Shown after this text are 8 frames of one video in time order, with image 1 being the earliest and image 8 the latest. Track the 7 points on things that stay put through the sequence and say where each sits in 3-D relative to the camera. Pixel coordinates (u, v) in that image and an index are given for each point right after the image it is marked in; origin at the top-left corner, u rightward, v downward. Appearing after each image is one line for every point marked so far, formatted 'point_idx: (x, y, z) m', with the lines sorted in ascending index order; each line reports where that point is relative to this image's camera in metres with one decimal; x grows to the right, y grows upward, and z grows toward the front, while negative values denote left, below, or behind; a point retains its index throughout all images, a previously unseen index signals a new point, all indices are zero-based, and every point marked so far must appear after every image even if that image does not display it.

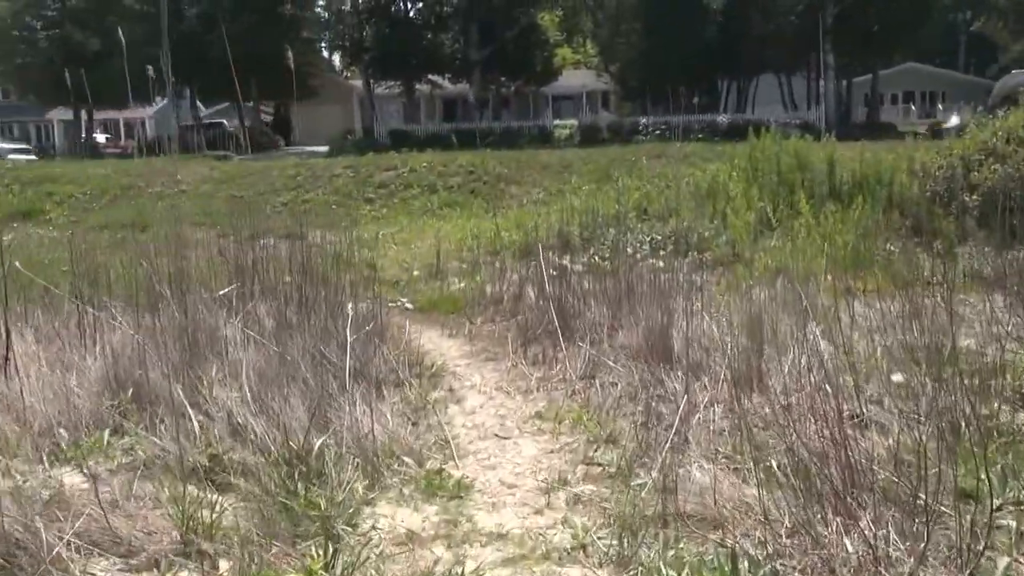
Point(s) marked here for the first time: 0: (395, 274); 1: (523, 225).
0: (-1.0, +0.1, +8.2) m
1: (+0.1, +0.6, +9.5) m
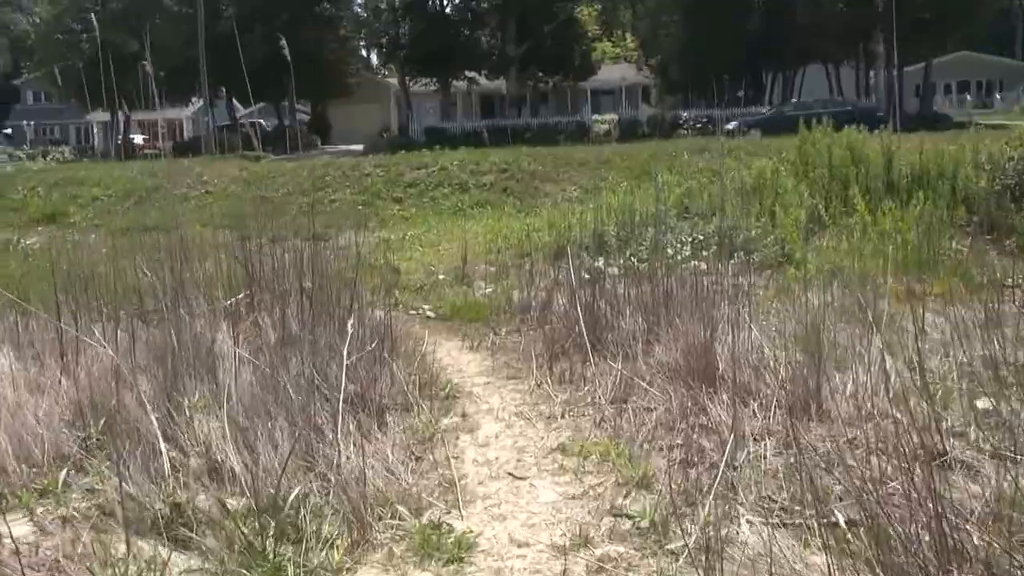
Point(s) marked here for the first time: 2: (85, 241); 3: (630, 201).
0: (-0.7, +0.1, +7.8) m
1: (+0.4, +0.5, +9.0) m
2: (-4.4, +0.6, +10.5) m
3: (+1.1, +0.8, +9.4) m
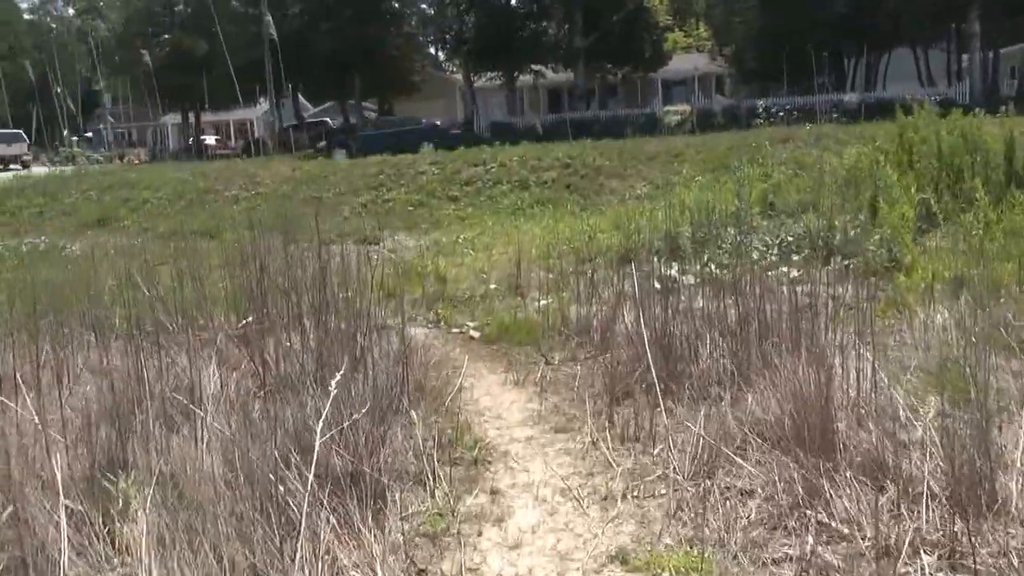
0: (-0.3, 0.0, +6.9) m
1: (+0.9, +0.5, +8.0) m
2: (-3.8, +0.5, +9.9) m
3: (+1.6, +0.7, +8.3) m
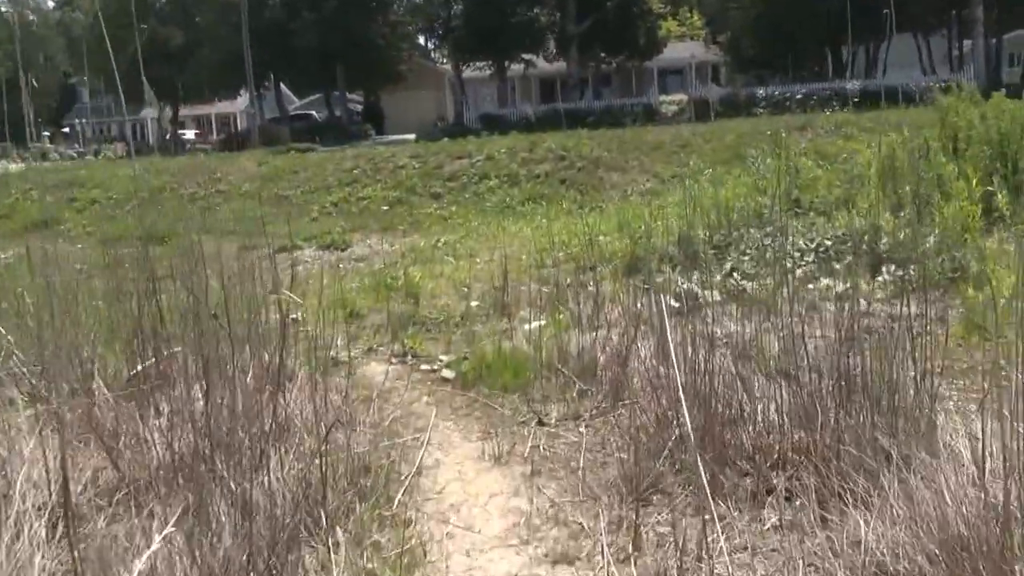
0: (-0.4, -0.1, +5.7) m
1: (+0.8, +0.4, +6.9) m
2: (-3.9, +0.3, +8.7) m
3: (+1.5, +0.7, +7.2) m
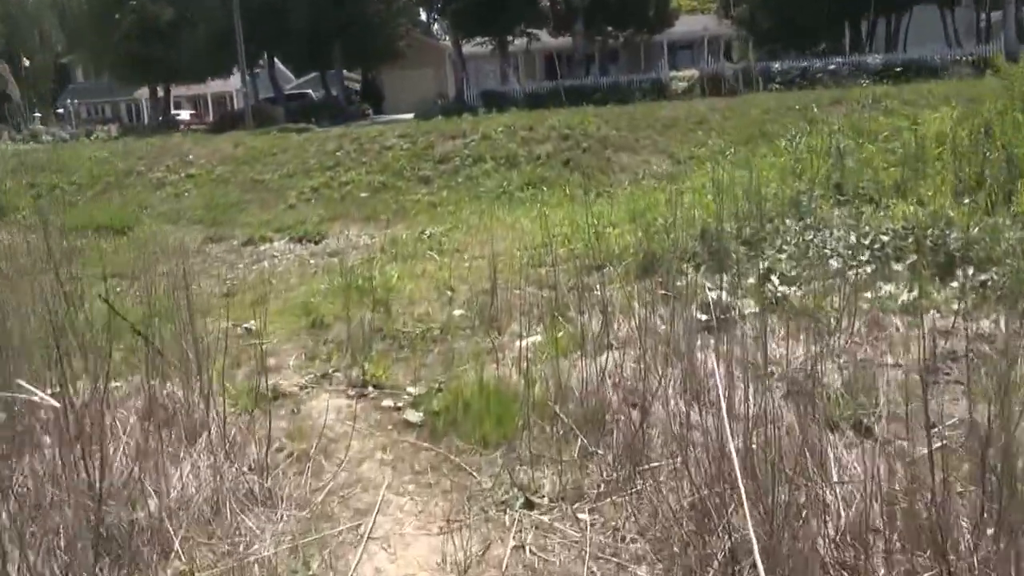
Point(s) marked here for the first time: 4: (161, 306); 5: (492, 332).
0: (-0.4, -0.2, +4.8) m
1: (+0.8, +0.4, +5.9) m
2: (-3.9, +0.4, +7.8) m
3: (+1.5, +0.7, +6.2) m
4: (-1.8, -0.1, +5.3) m
5: (-0.1, -0.2, +4.5) m
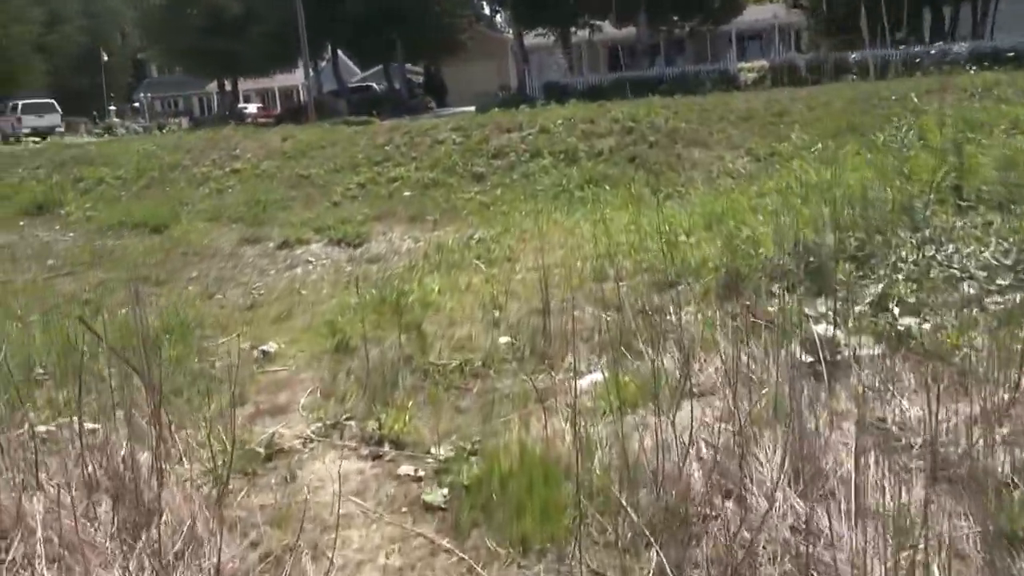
0: (-0.2, -0.2, +4.0) m
1: (+1.1, +0.3, +5.1) m
2: (-3.5, +0.3, +7.2) m
3: (+1.8, +0.6, +5.3) m
4: (-1.6, -0.2, +4.6) m
5: (+0.1, -0.3, +3.7) m
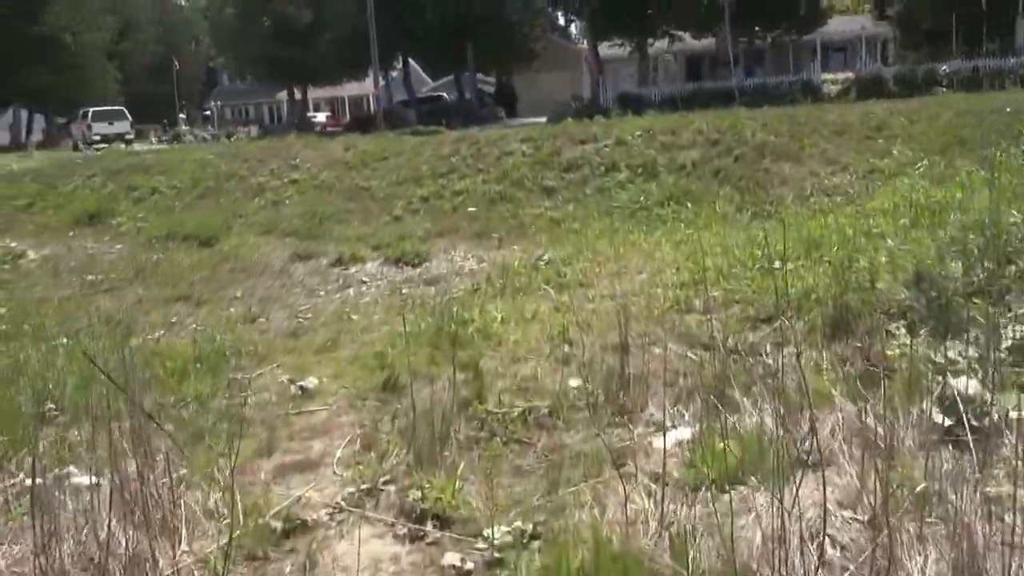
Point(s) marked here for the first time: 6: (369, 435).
0: (+0.1, -0.4, +3.5) m
1: (+1.4, +0.1, +4.5) m
2: (-3.0, +0.2, +6.9) m
3: (+2.2, +0.4, +4.7) m
4: (-1.3, -0.3, +4.2) m
5: (+0.4, -0.4, +3.2) m
6: (-0.5, -0.5, +3.1) m
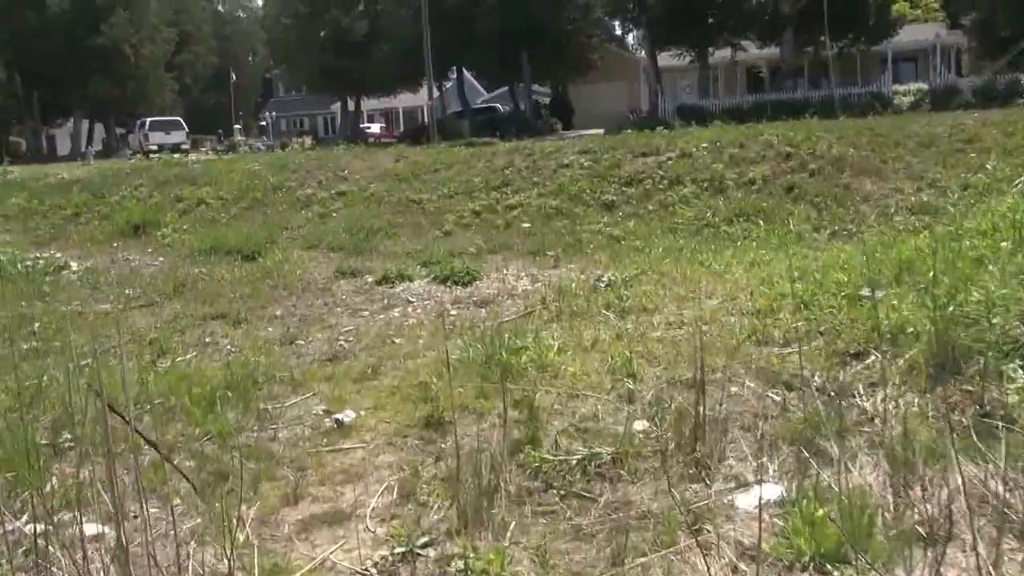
0: (+0.2, -0.5, +3.1) m
1: (+1.7, 0.0, +4.0) m
2: (-2.6, +0.1, +6.7) m
3: (+2.4, +0.3, +4.2) m
4: (-1.1, -0.3, +3.8) m
5: (+0.5, -0.5, +2.7) m
6: (-0.3, -0.5, +2.8) m
